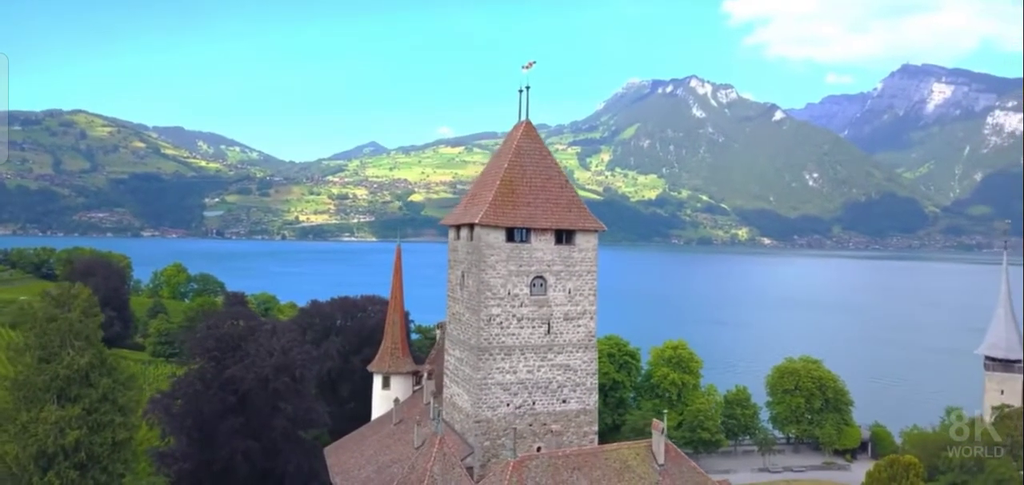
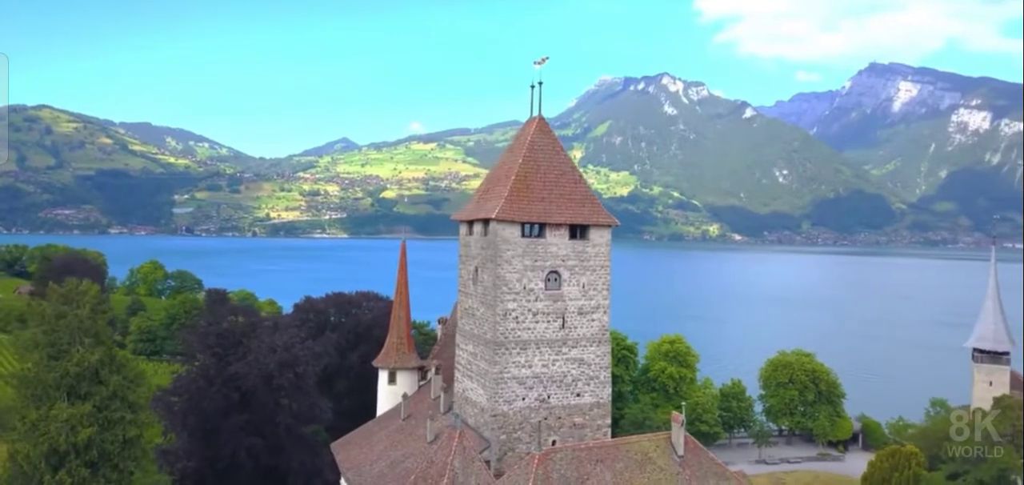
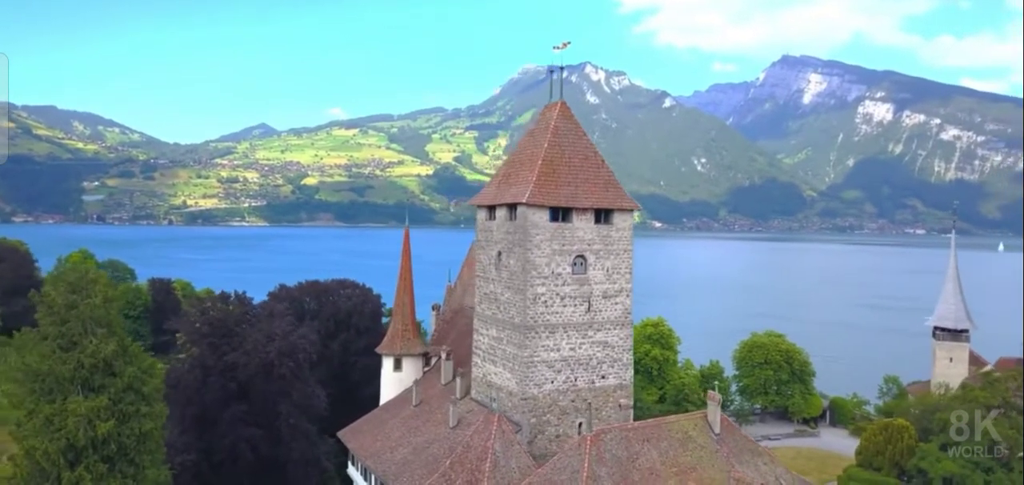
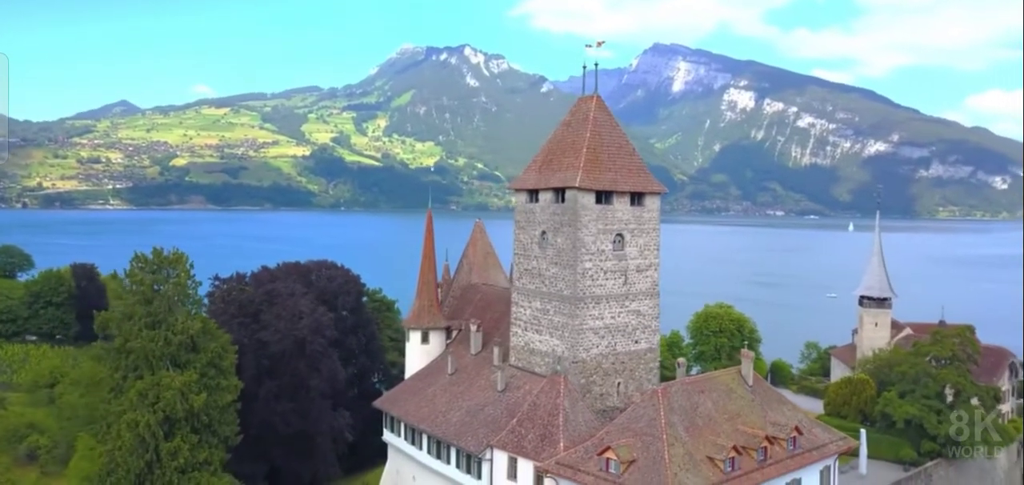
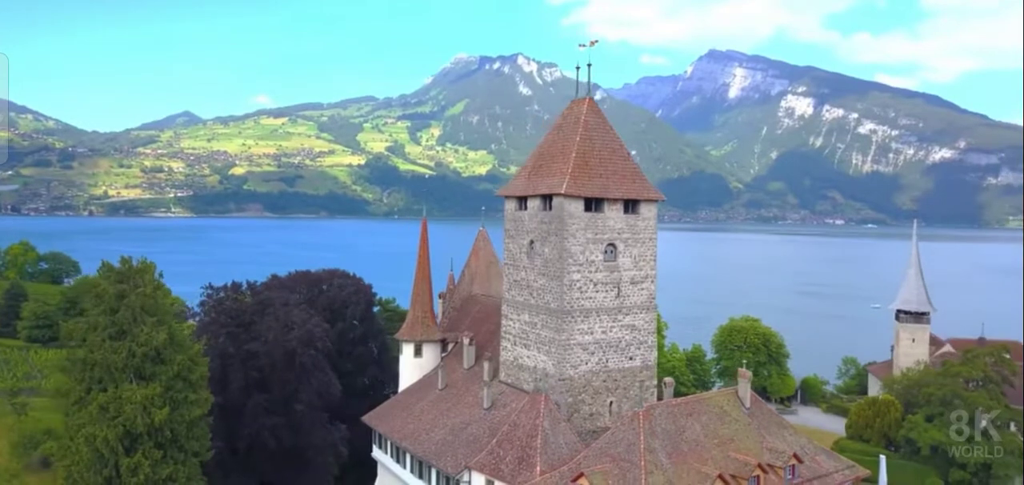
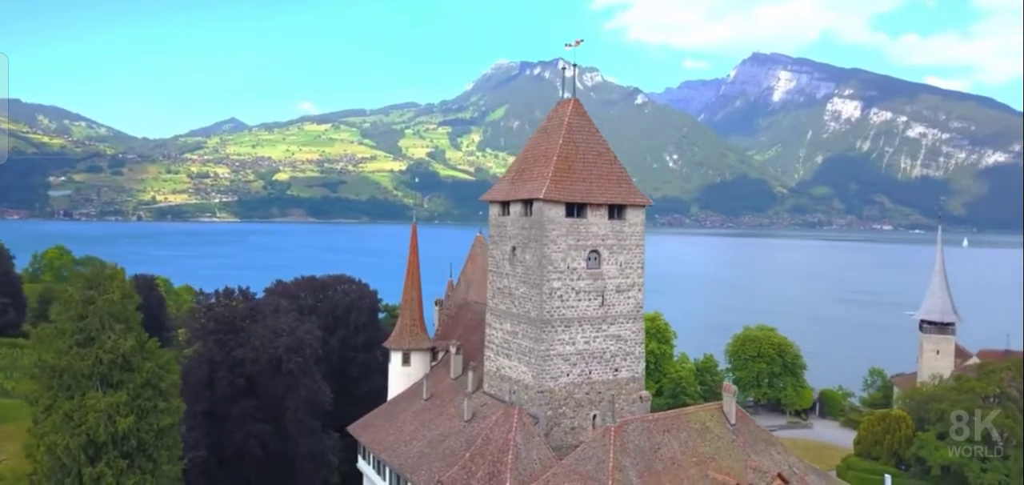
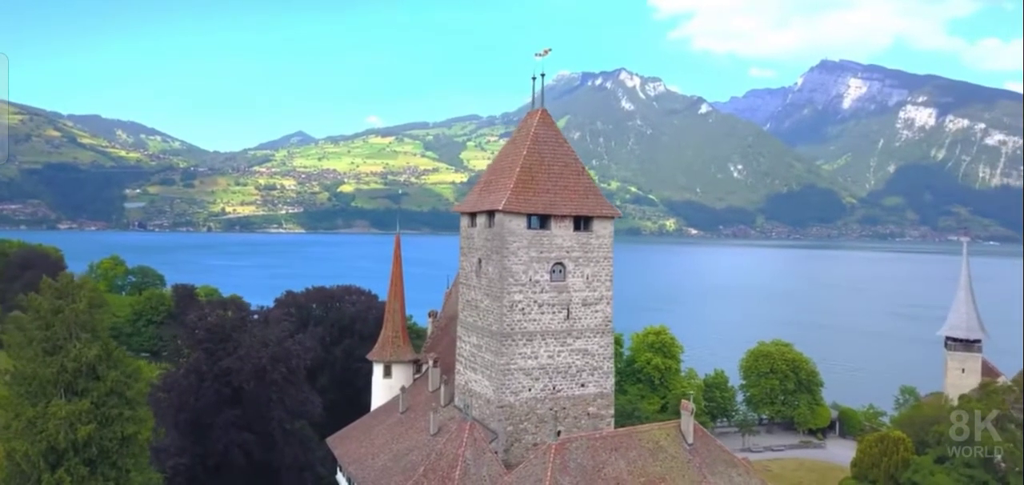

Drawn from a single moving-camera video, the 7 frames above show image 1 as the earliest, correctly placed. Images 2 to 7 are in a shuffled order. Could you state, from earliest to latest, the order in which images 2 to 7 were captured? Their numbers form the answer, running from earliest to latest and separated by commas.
2, 7, 3, 6, 5, 4
